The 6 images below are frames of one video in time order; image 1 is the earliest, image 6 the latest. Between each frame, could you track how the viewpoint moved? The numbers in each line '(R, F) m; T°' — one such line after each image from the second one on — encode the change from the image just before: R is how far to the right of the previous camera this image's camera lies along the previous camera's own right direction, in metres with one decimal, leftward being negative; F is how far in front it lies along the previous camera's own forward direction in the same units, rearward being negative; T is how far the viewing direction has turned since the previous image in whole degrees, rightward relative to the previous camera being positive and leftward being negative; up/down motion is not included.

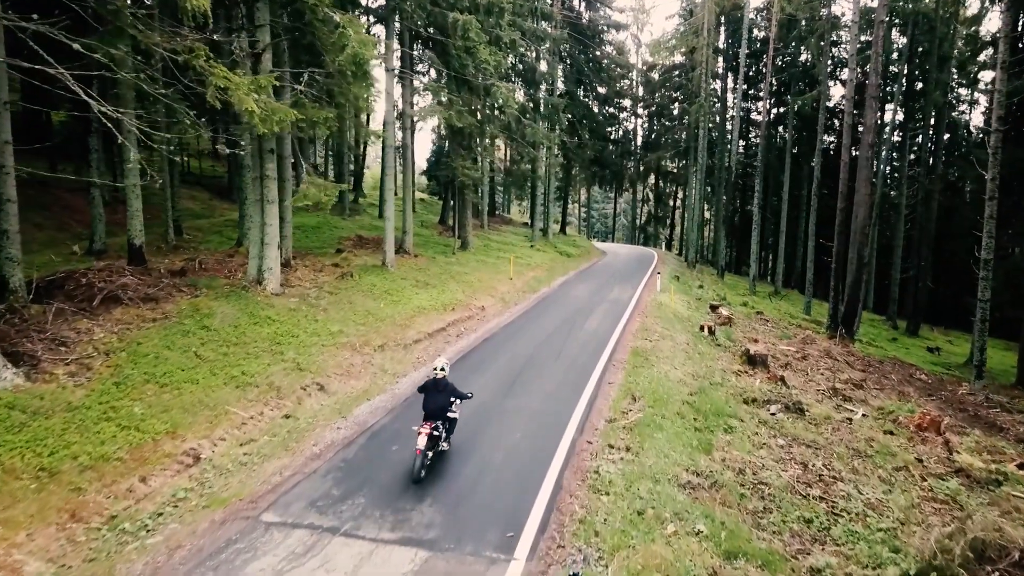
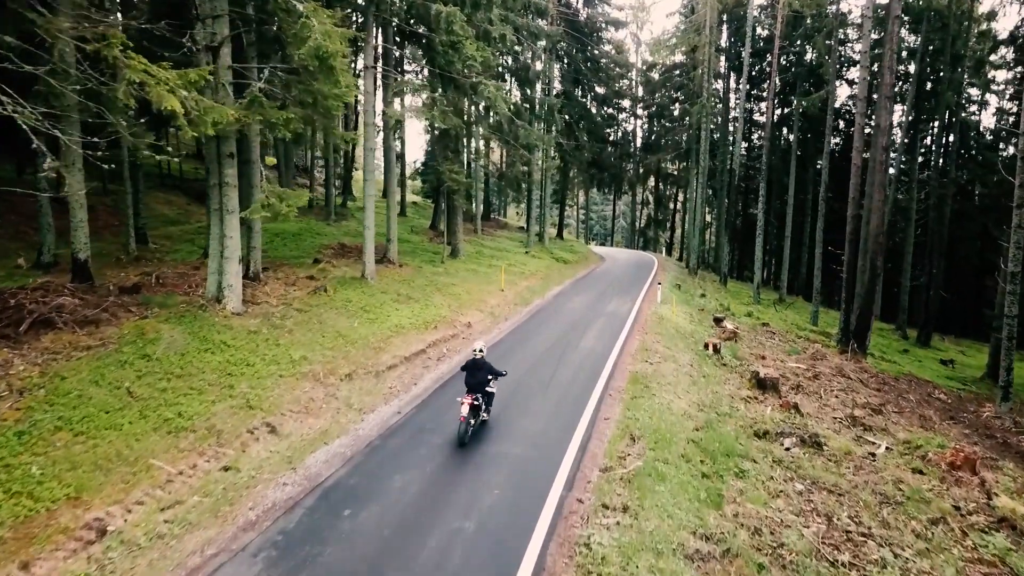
(+0.2, +1.3) m; 0°
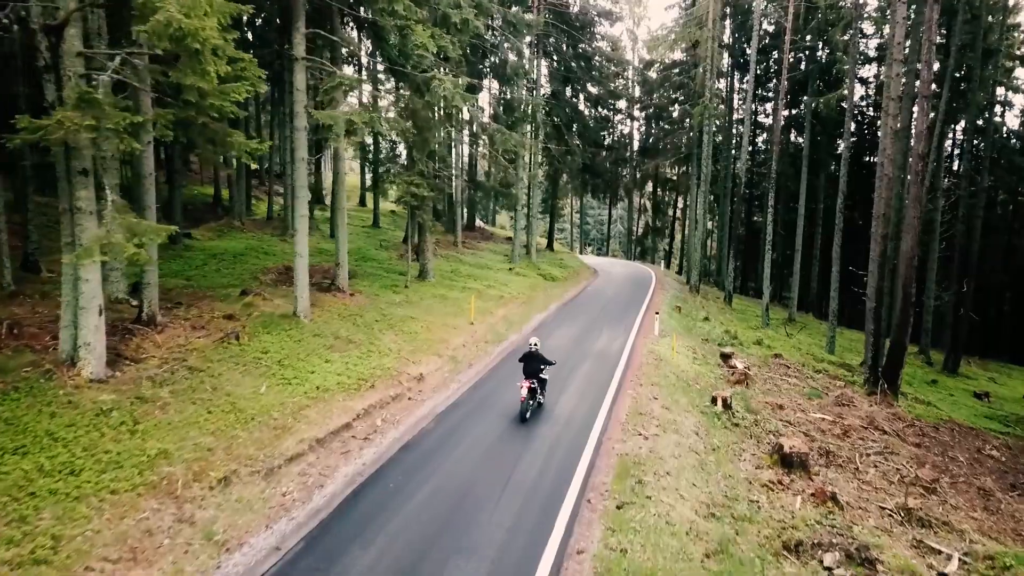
(+0.5, +3.0) m; 0°
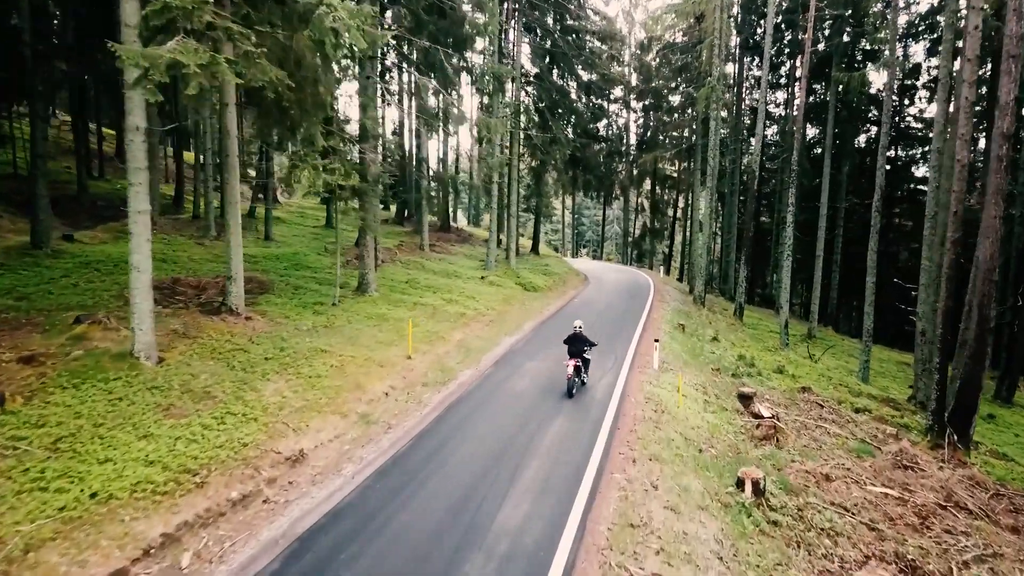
(+0.7, +4.3) m; 0°
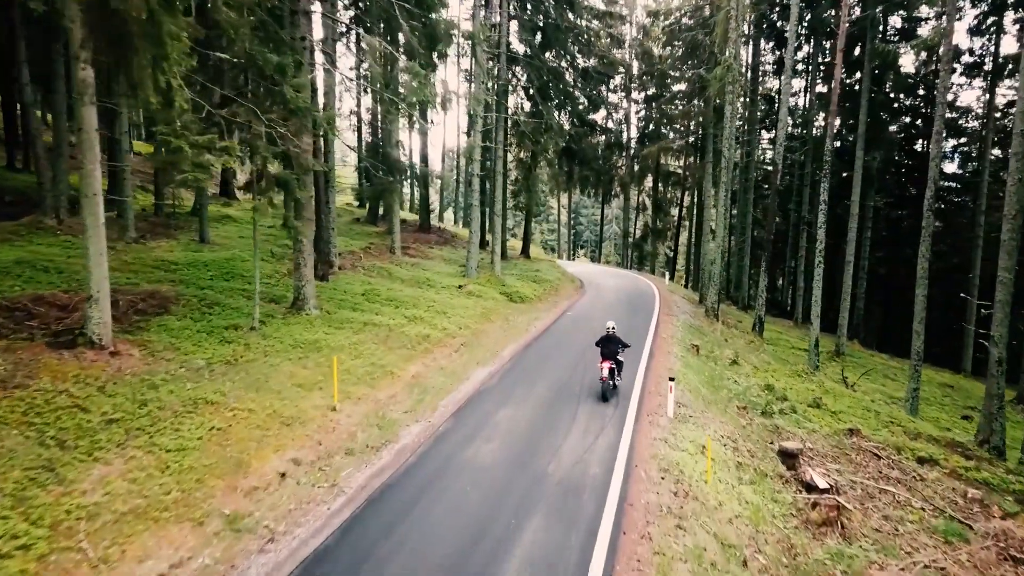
(+0.4, +3.4) m; 0°
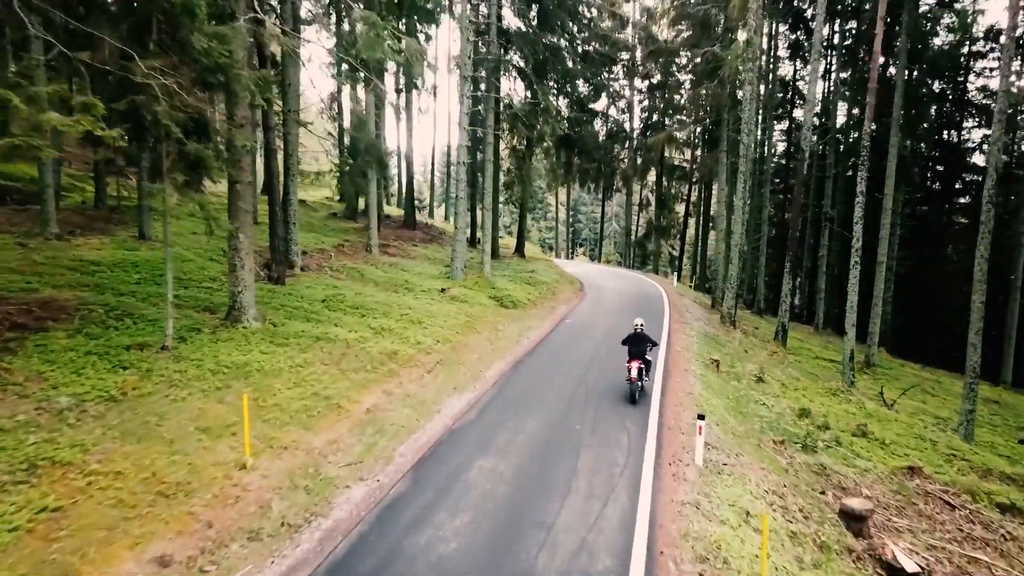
(+0.2, +2.5) m; 0°
